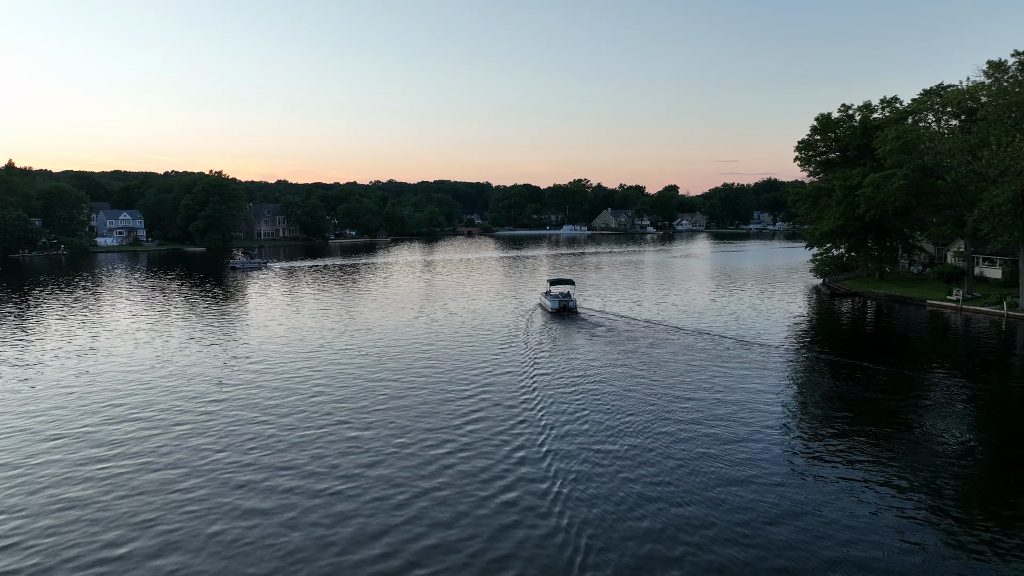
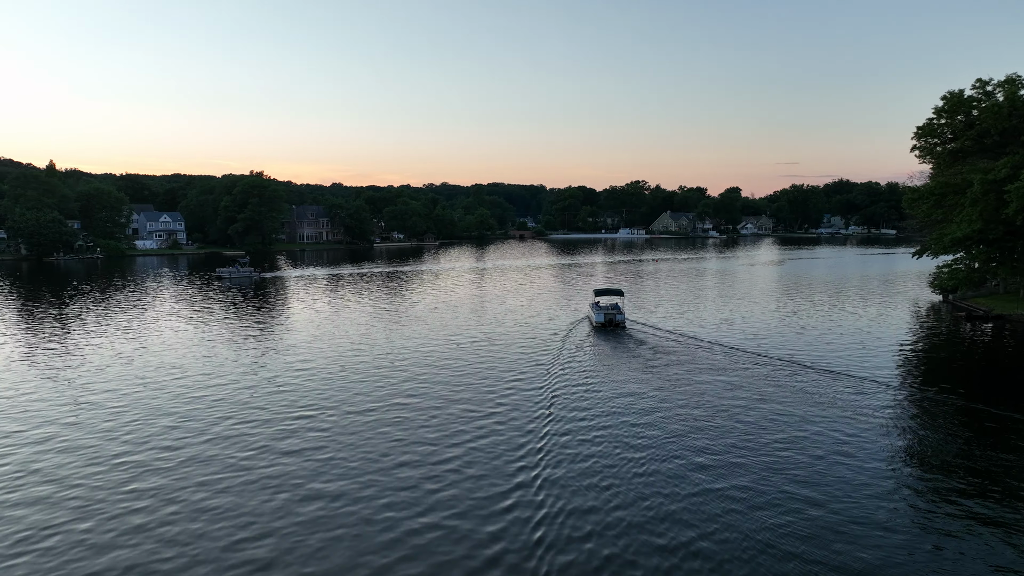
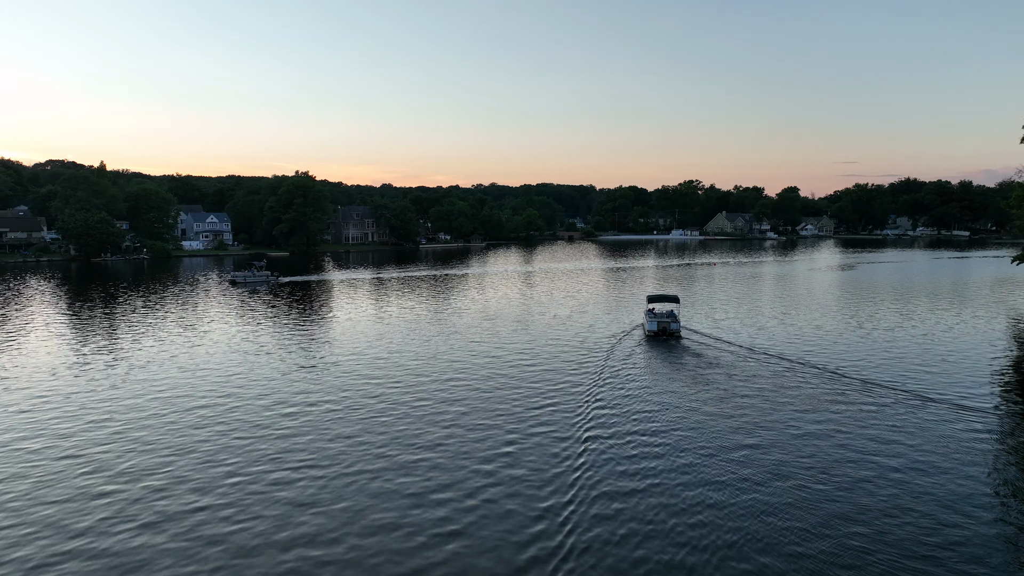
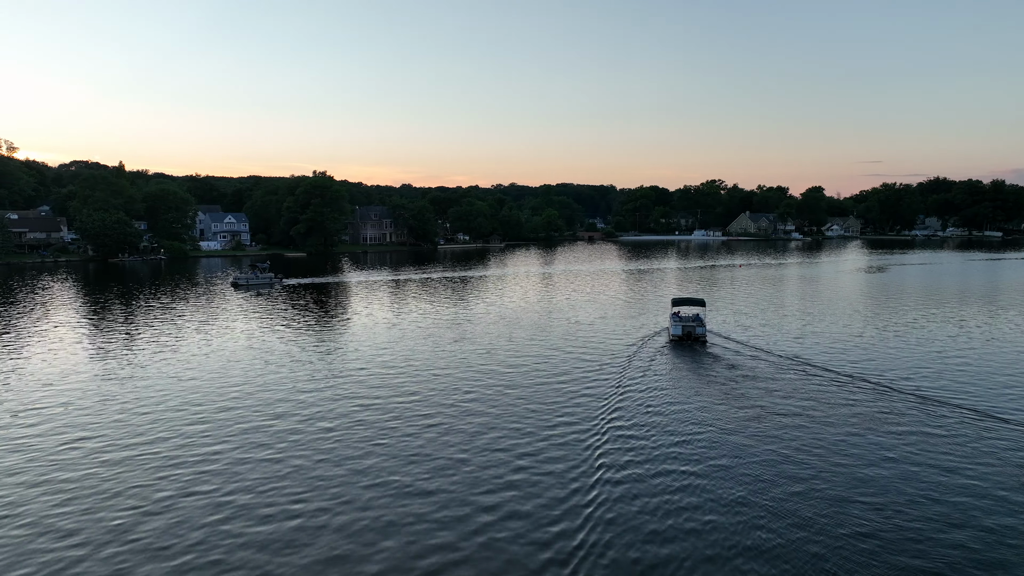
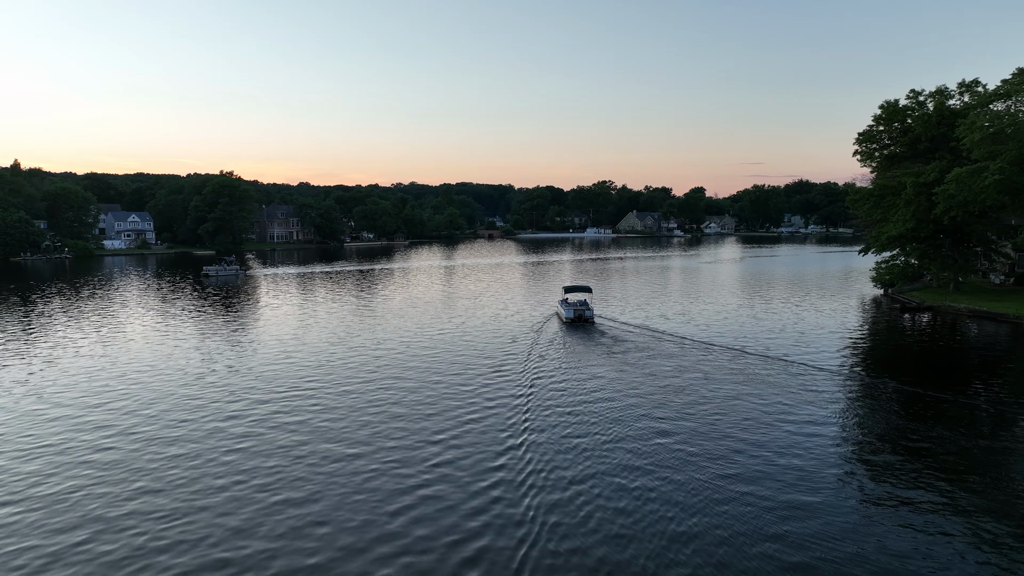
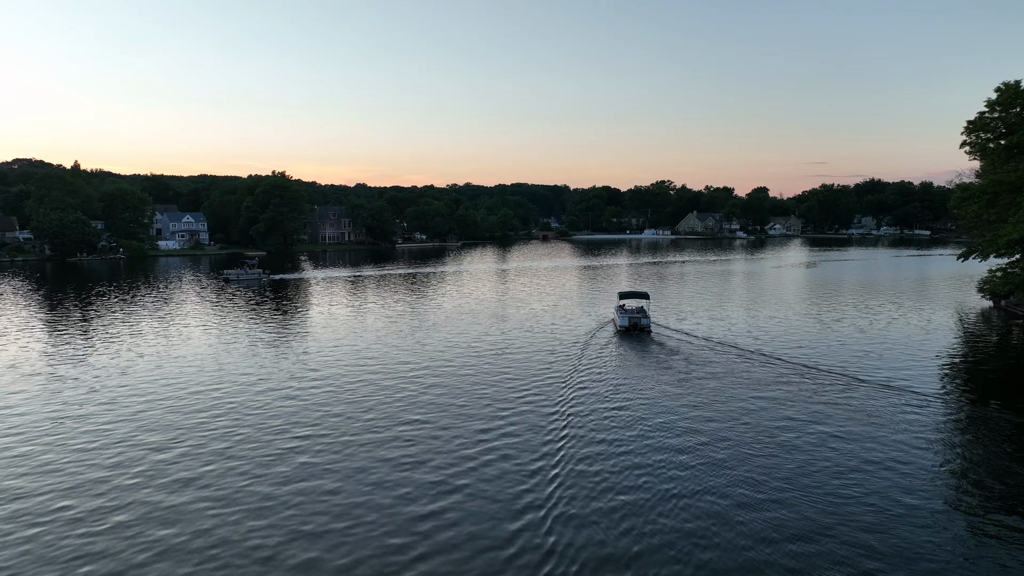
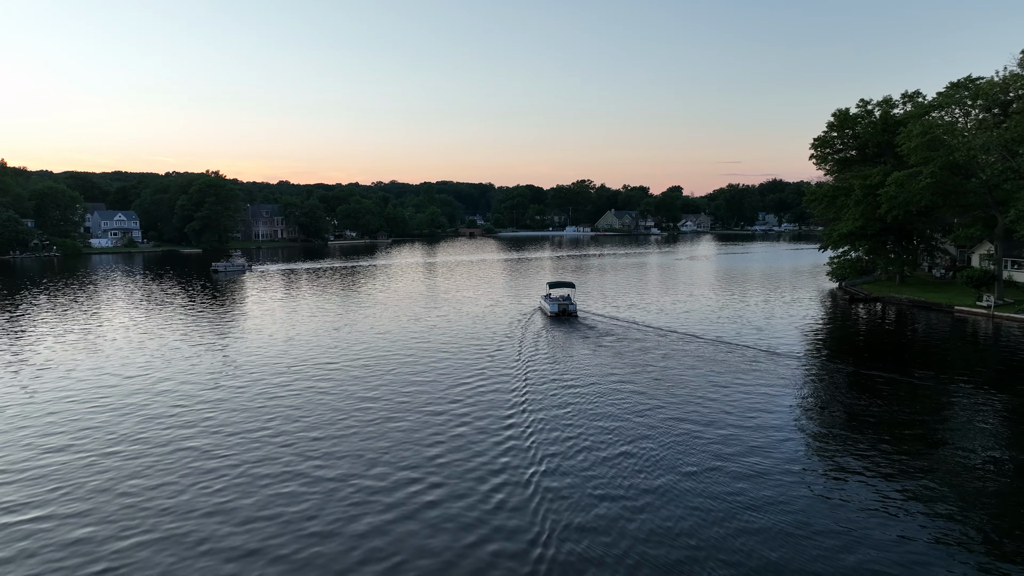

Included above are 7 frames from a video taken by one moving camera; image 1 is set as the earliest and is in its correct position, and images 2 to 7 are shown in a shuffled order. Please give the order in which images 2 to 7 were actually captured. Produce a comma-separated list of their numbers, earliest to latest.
7, 5, 2, 6, 3, 4
